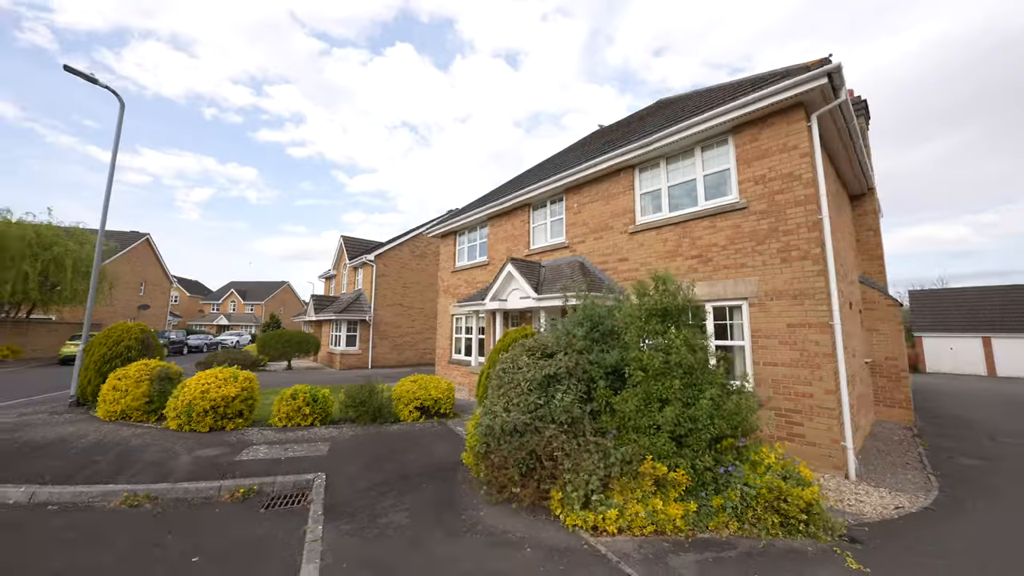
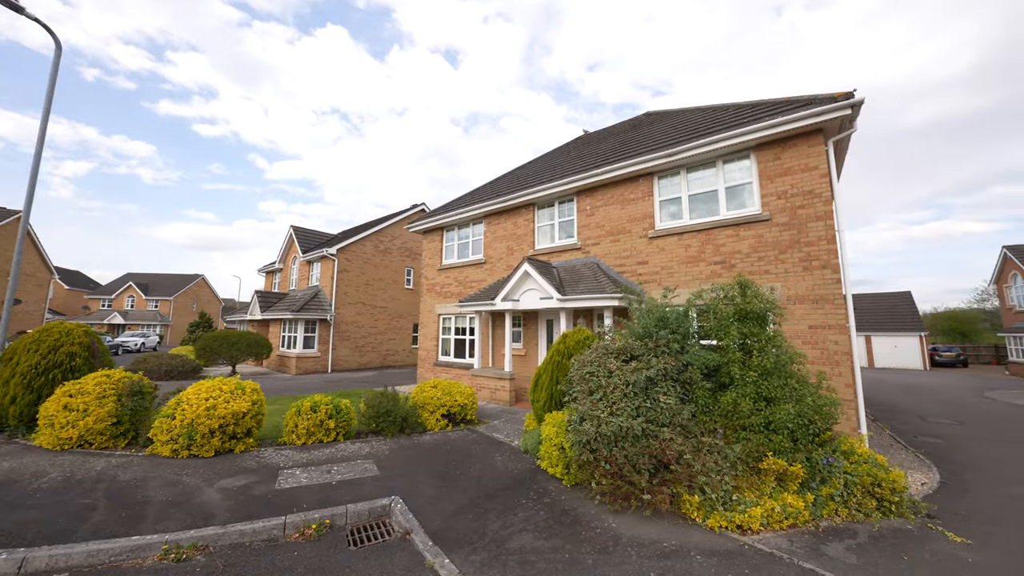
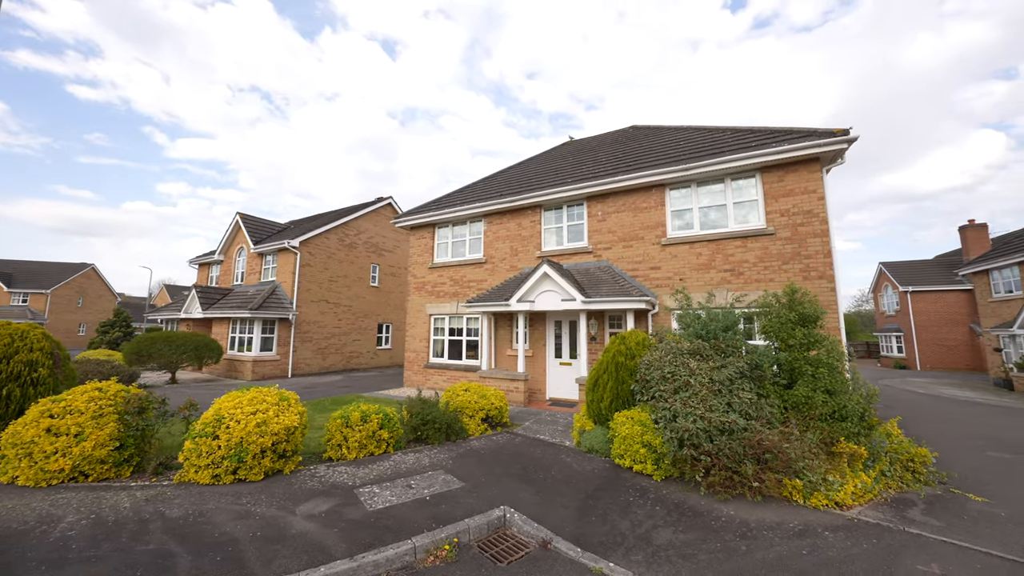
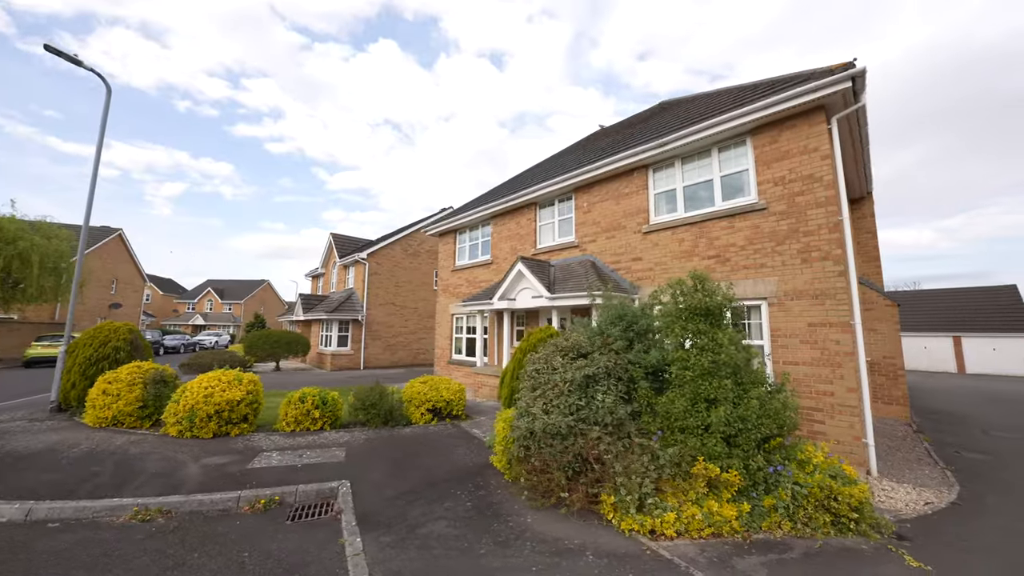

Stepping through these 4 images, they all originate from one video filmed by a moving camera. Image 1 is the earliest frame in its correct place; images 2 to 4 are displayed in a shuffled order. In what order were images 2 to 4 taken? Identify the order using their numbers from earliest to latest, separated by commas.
4, 2, 3
